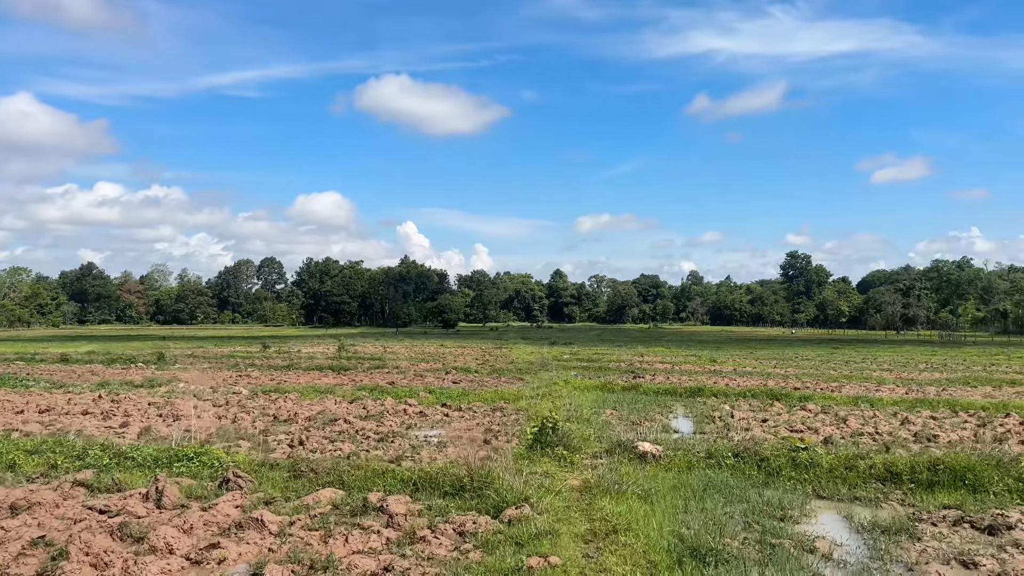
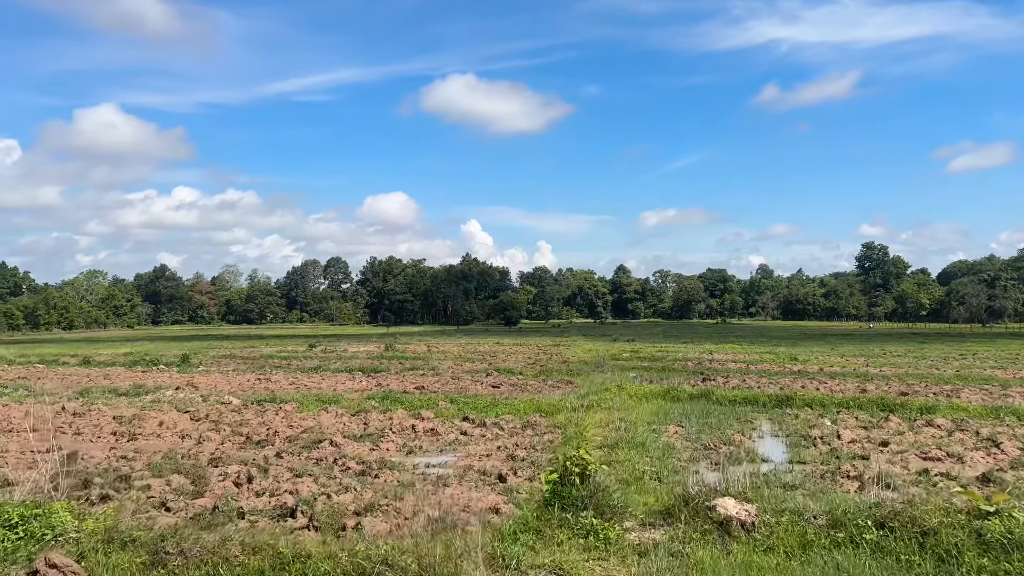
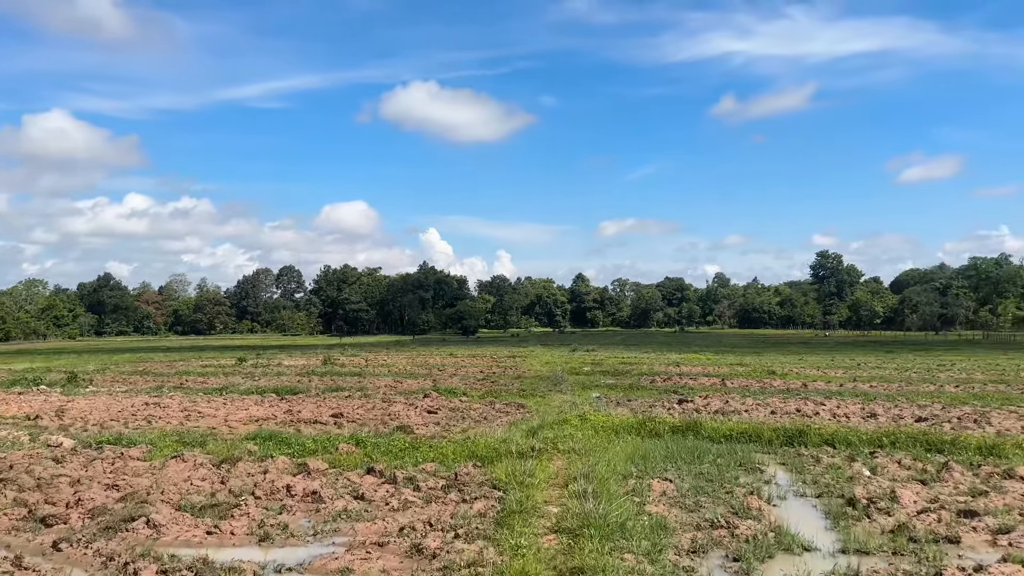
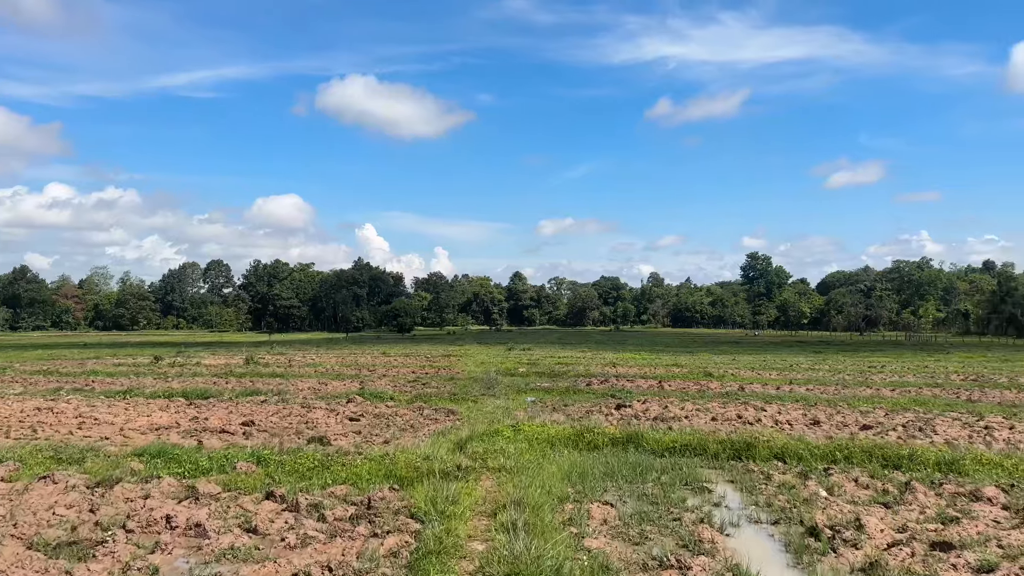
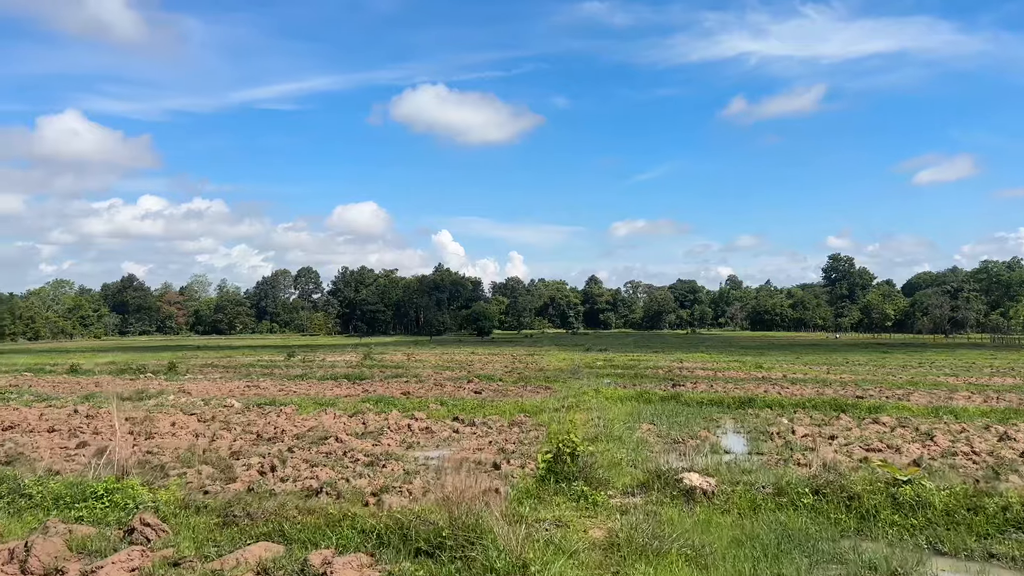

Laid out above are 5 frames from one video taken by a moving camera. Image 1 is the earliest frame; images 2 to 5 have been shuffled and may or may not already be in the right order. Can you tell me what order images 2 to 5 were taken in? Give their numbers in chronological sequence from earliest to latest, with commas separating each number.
5, 2, 3, 4
